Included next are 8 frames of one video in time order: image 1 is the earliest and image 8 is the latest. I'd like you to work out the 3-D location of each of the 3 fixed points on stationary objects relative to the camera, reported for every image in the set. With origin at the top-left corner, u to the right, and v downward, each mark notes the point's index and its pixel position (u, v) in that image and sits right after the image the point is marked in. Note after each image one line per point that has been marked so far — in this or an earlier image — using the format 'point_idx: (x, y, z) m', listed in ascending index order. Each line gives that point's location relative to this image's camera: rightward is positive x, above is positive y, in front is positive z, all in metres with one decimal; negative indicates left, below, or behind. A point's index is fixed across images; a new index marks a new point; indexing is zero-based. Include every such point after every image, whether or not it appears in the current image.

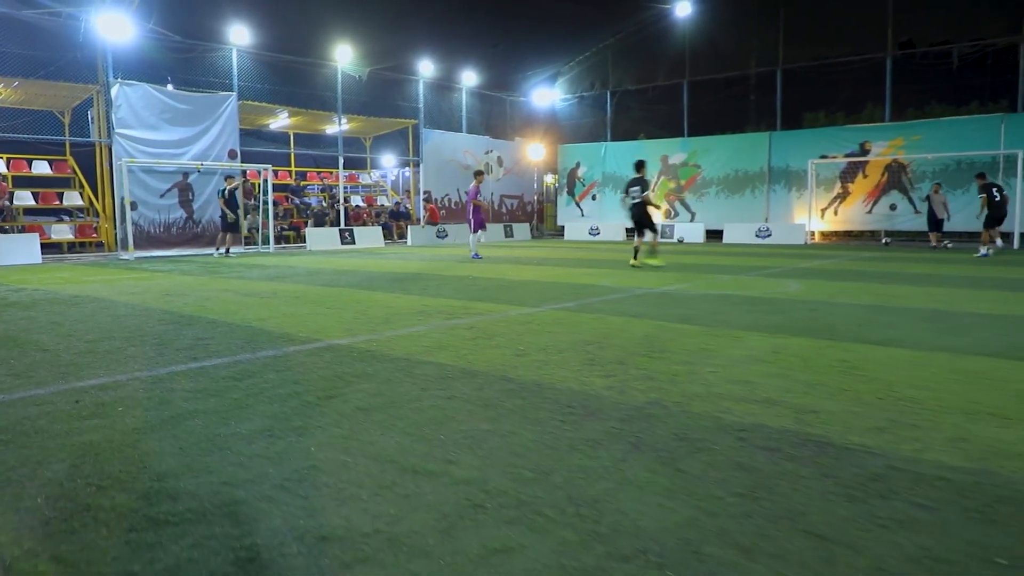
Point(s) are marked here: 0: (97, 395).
0: (-2.1, -0.5, +3.8) m
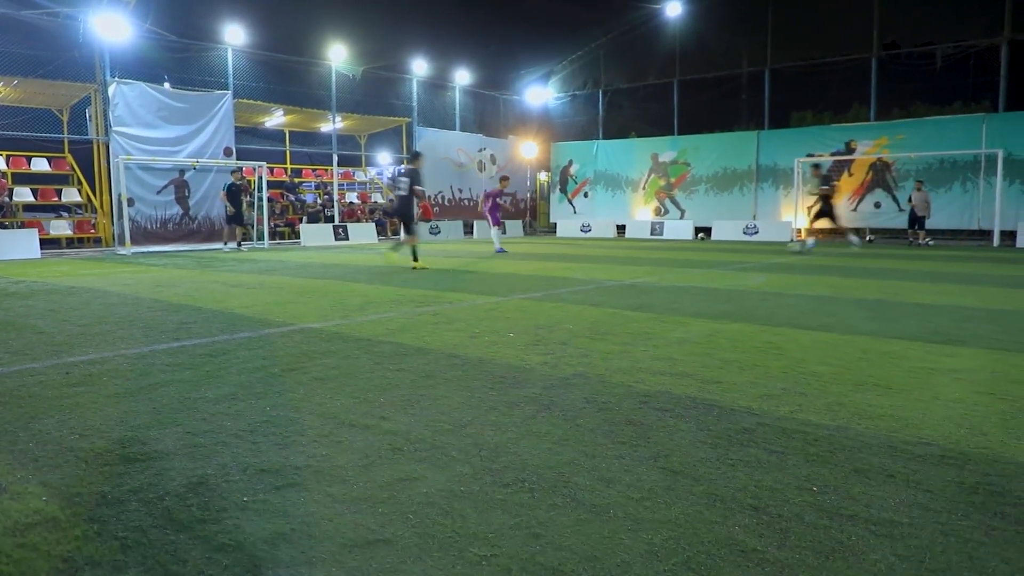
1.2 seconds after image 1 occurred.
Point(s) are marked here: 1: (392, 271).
0: (-2.4, -0.4, +4.2) m
1: (-1.8, +0.3, +11.3) m
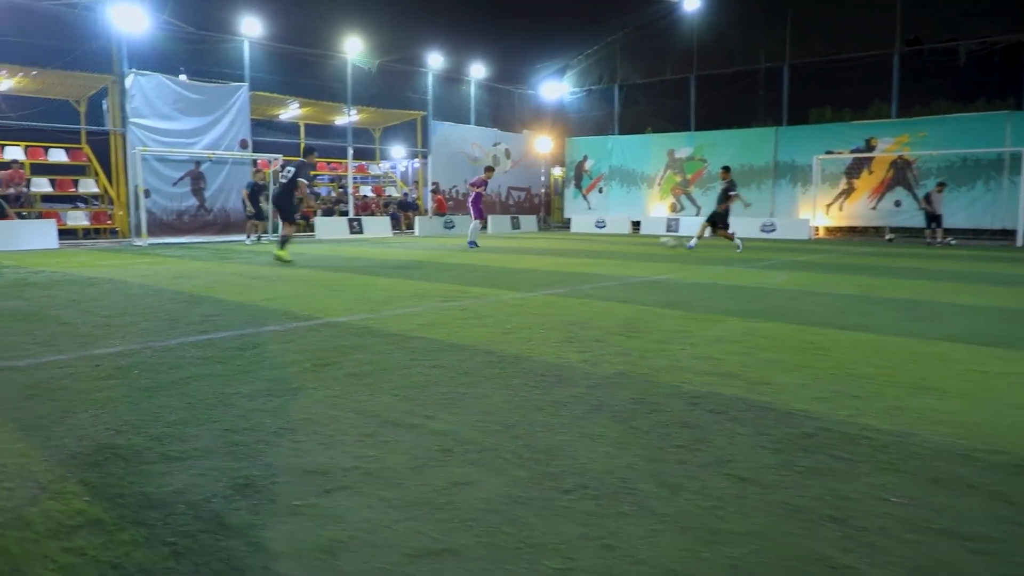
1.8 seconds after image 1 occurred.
0: (-2.2, -0.4, +4.1) m
1: (-1.5, +0.3, +11.2) m
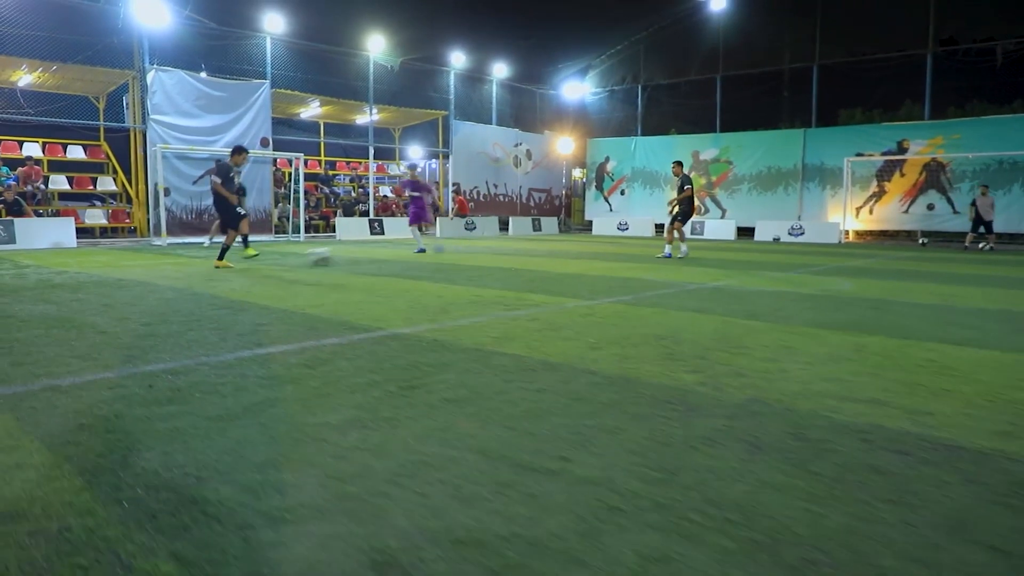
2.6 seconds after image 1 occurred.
0: (-1.6, -0.4, +3.6) m
1: (-0.9, +0.3, +10.6) m
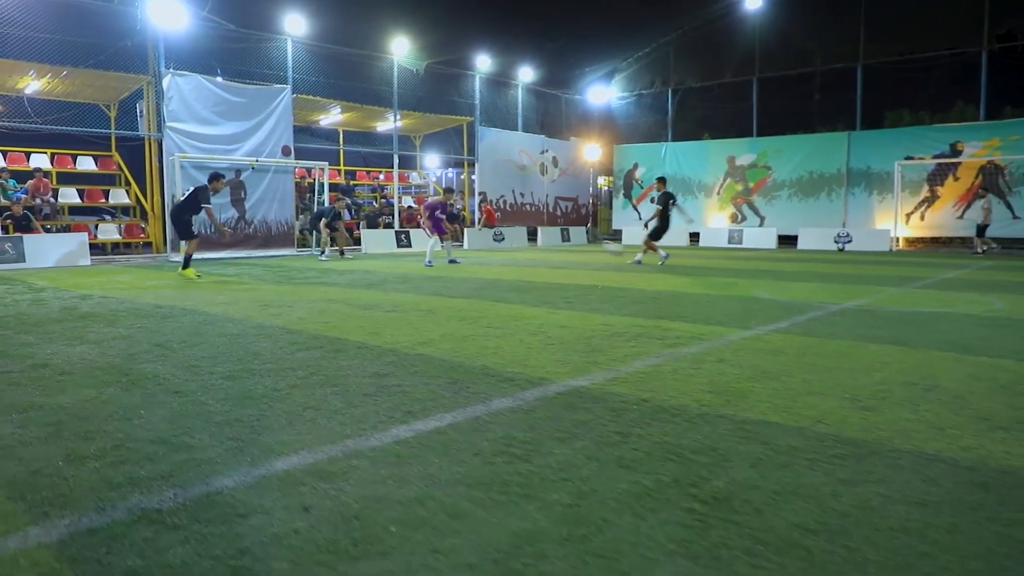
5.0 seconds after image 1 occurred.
0: (-0.6, -0.6, +2.3) m
1: (+0.2, 0.0, +9.3) m
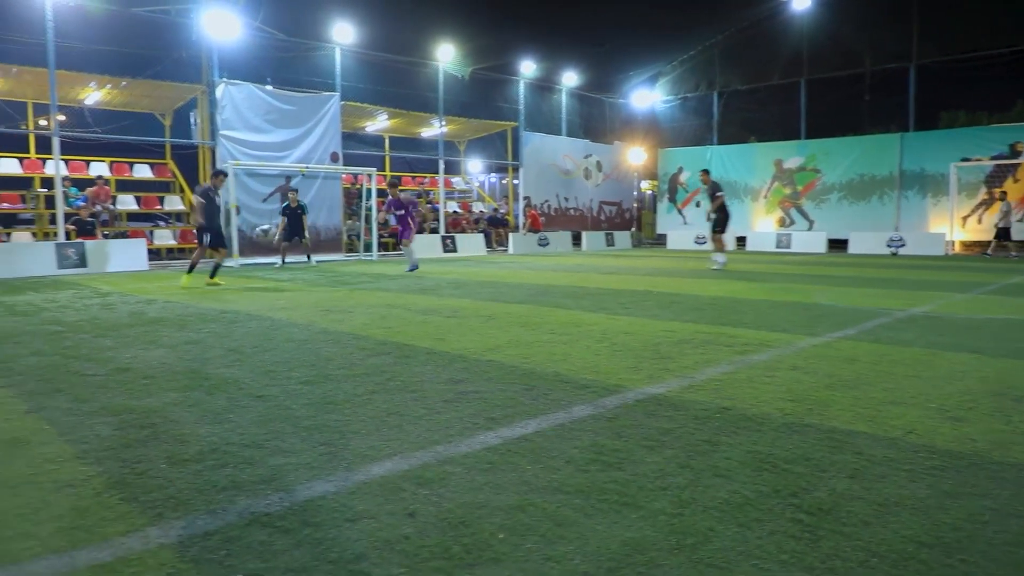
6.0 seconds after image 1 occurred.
0: (-0.3, -0.6, +2.3) m
1: (+0.8, 0.0, +9.3) m
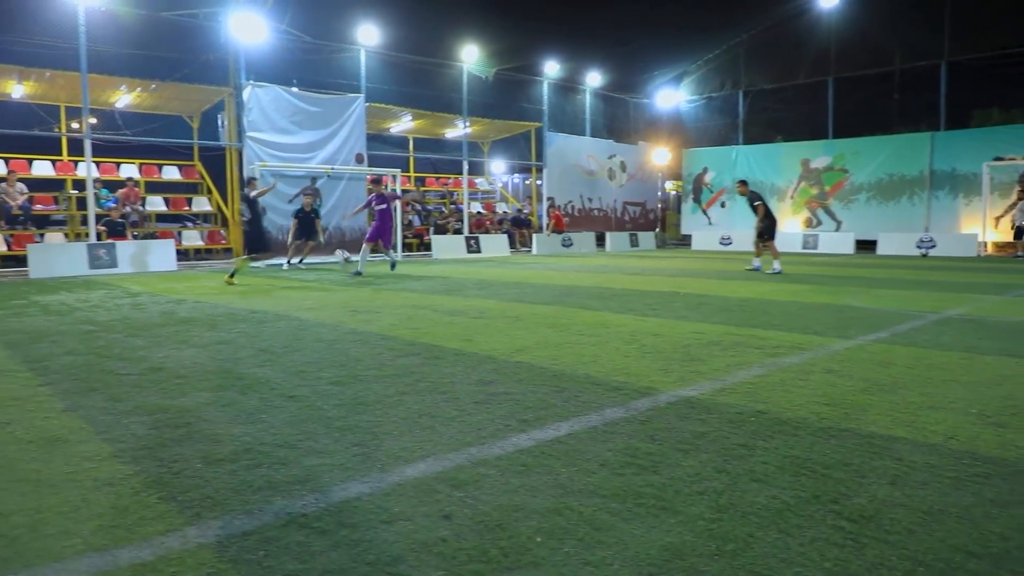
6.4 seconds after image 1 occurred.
0: (-0.2, -0.6, +2.3) m
1: (+1.1, -0.1, +9.3) m
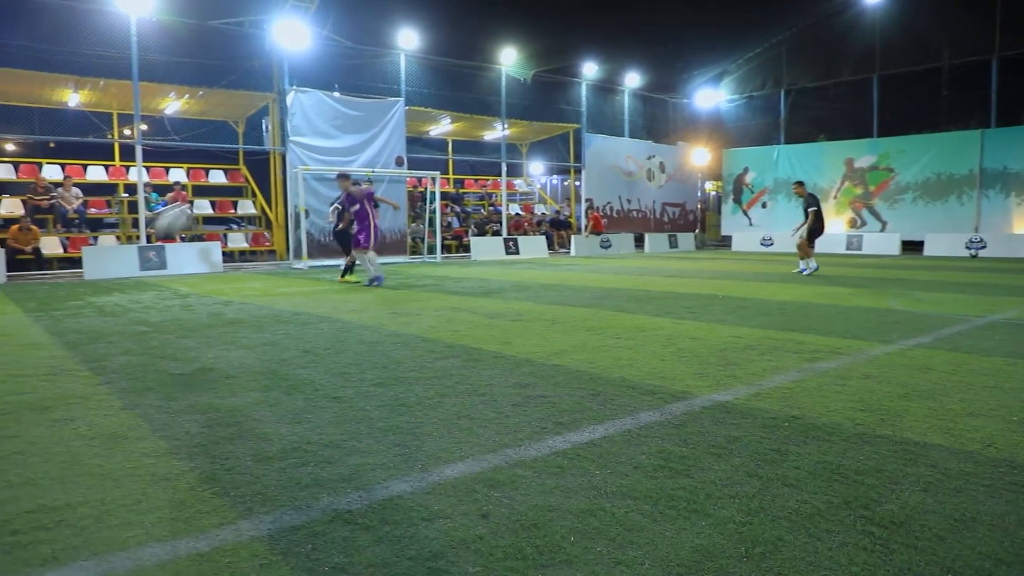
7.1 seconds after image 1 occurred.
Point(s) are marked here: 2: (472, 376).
0: (-0.1, -0.7, +2.4) m
1: (+1.6, -0.1, +9.3) m
2: (-0.2, -0.5, +4.3) m
